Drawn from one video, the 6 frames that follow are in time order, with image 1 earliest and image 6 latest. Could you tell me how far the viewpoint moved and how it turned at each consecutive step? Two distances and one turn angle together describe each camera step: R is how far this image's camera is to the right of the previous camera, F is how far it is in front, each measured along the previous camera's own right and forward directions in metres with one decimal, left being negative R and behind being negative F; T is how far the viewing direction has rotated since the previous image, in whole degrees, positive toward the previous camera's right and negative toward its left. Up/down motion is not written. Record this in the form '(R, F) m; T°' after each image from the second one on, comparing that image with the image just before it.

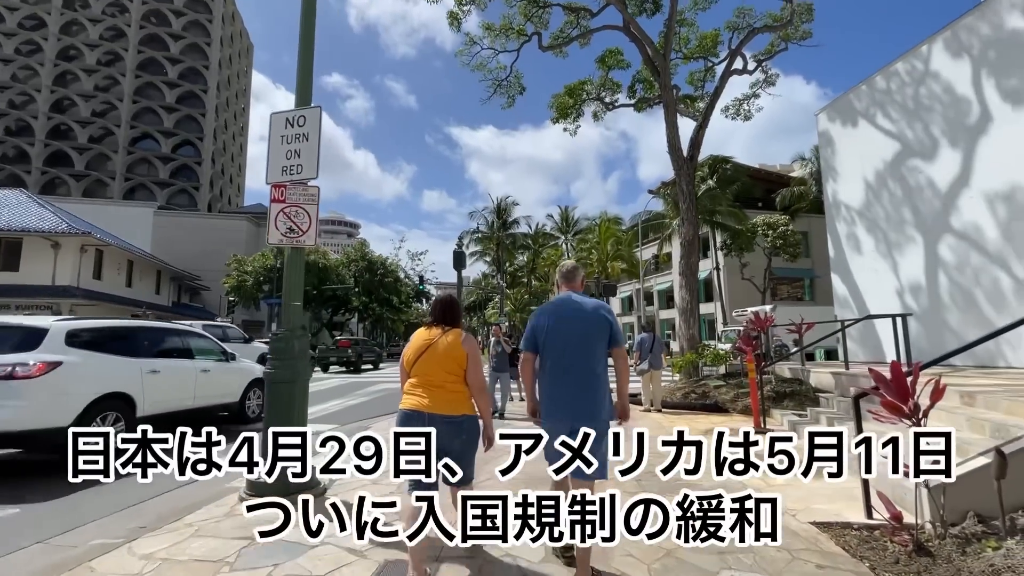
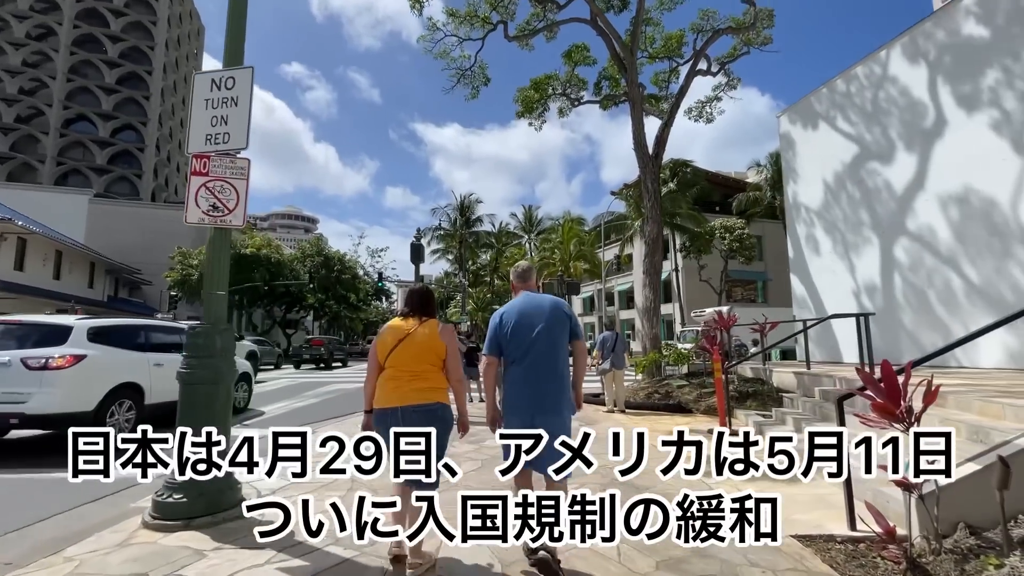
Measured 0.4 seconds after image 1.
(0.0, +0.4) m; +4°
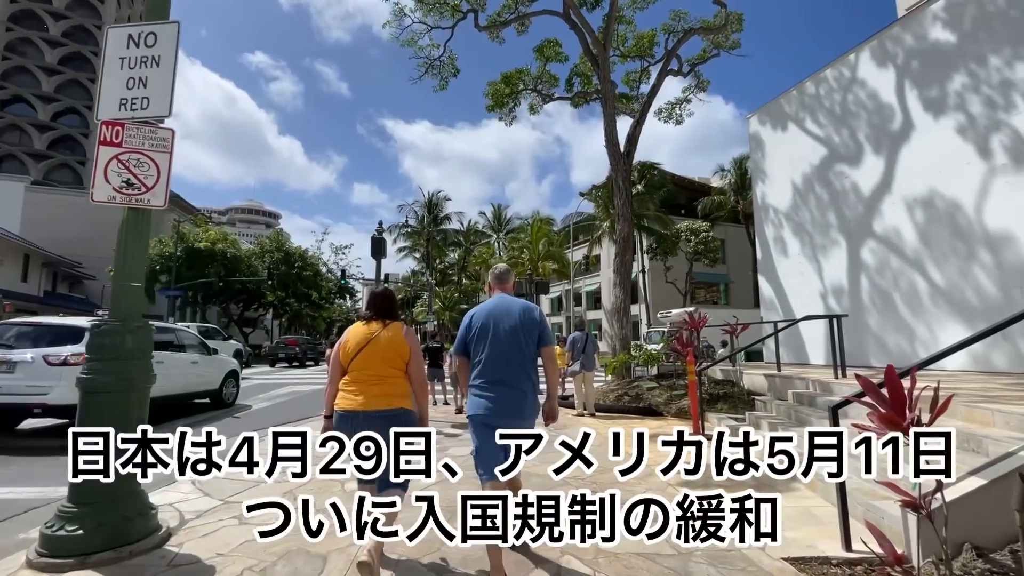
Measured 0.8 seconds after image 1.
(0.0, +0.4) m; +3°
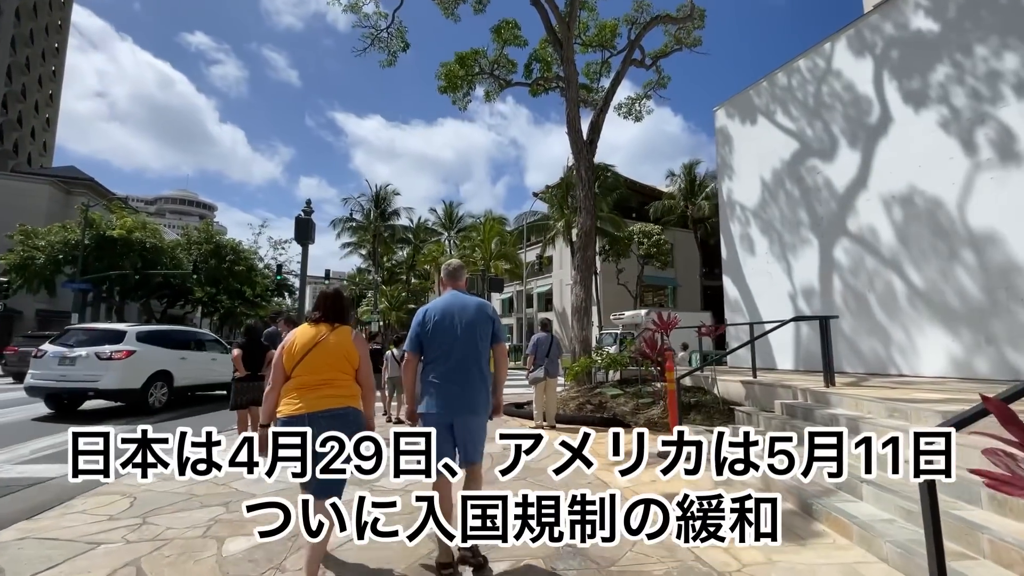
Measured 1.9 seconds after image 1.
(0.0, +1.2) m; +5°
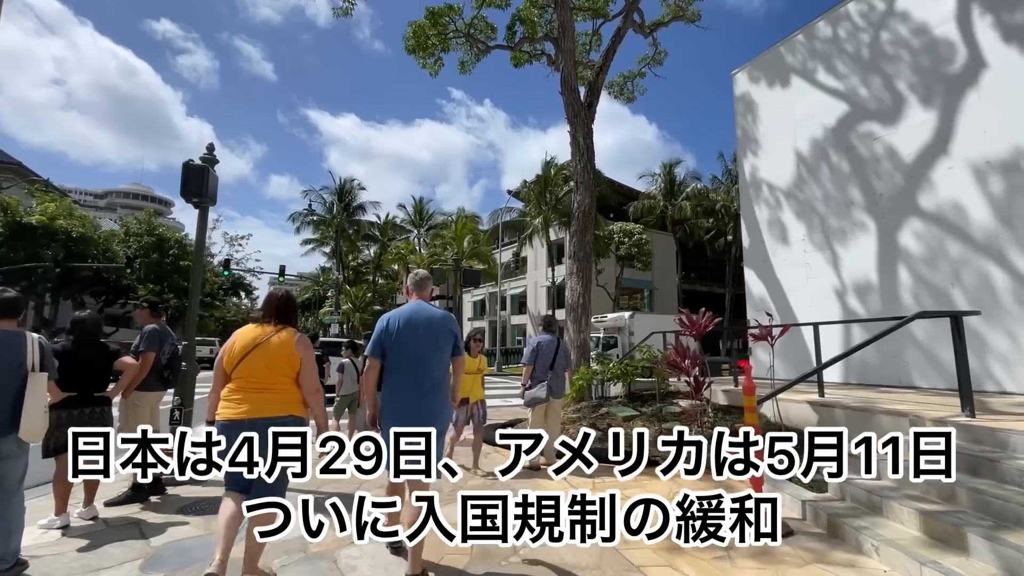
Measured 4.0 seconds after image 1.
(-0.2, +2.4) m; +3°
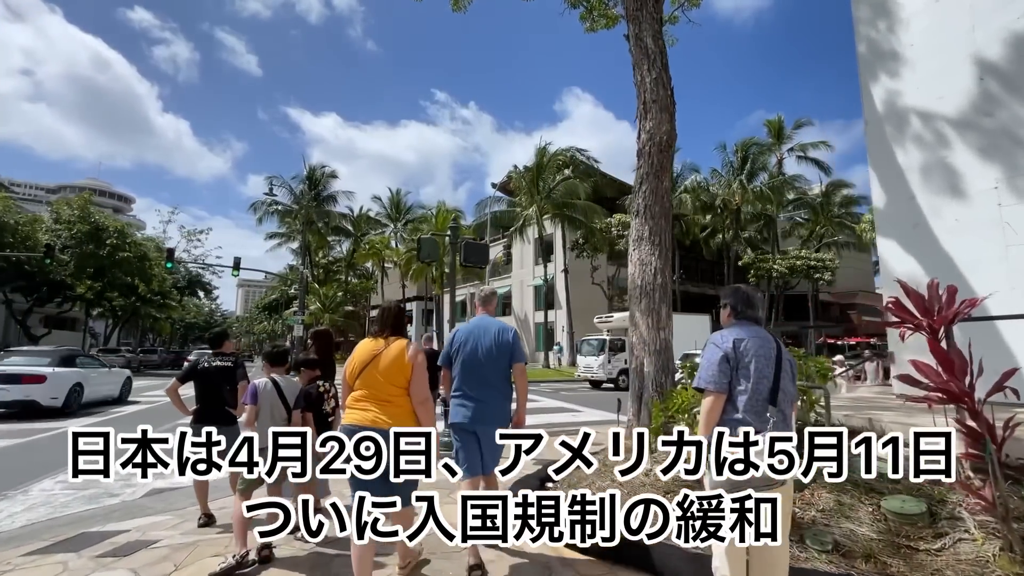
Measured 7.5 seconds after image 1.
(-0.7, +3.7) m; +2°
